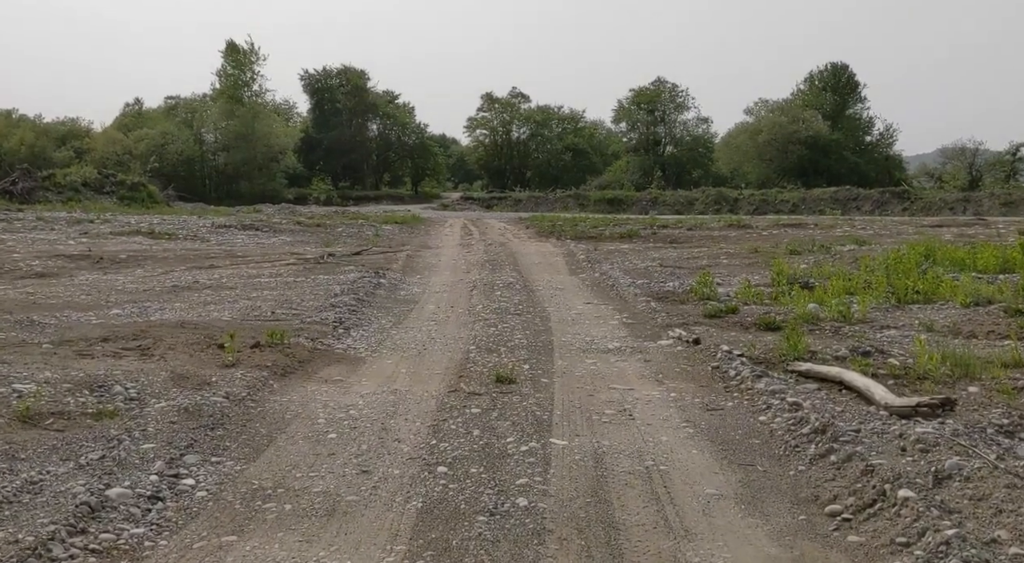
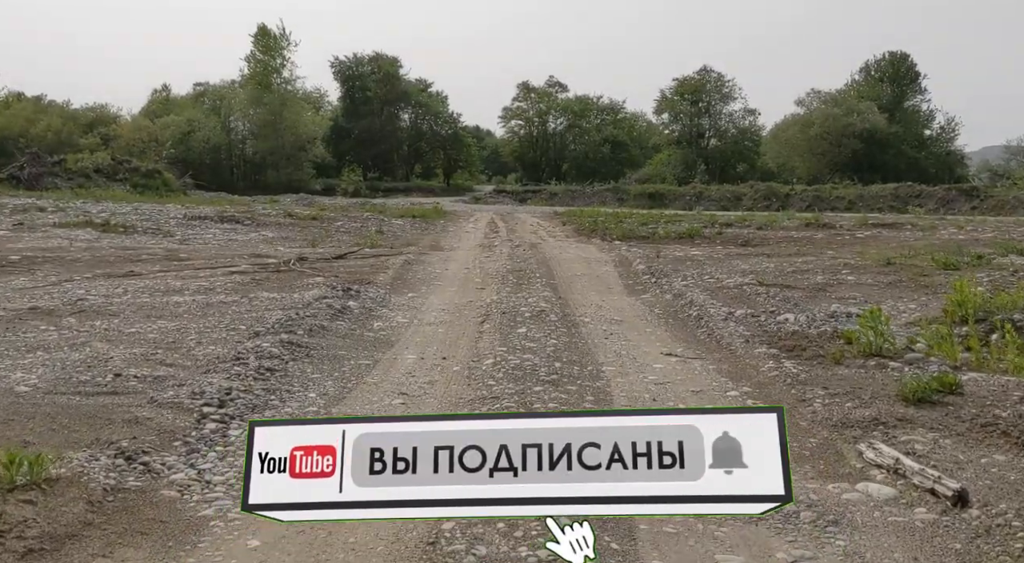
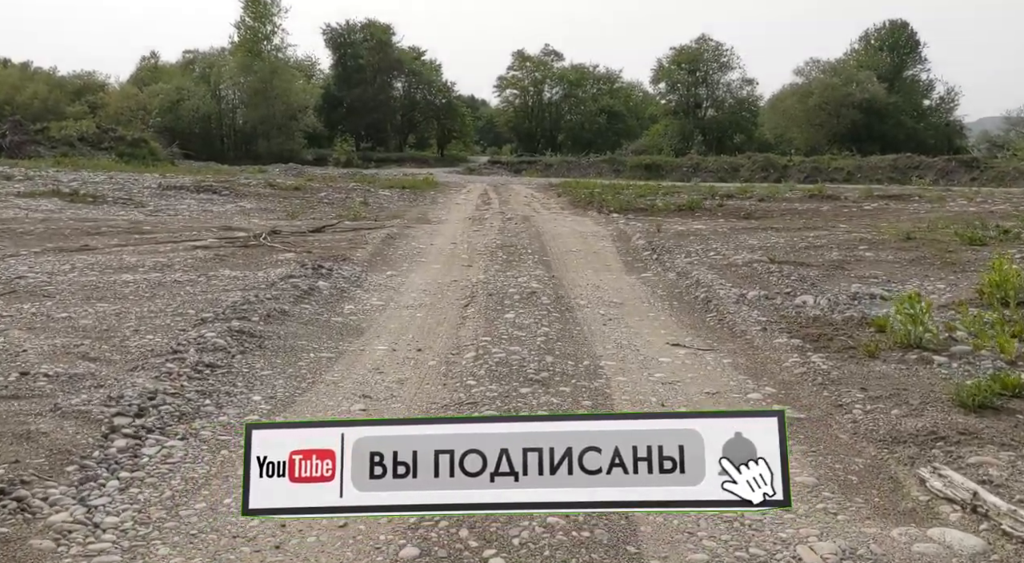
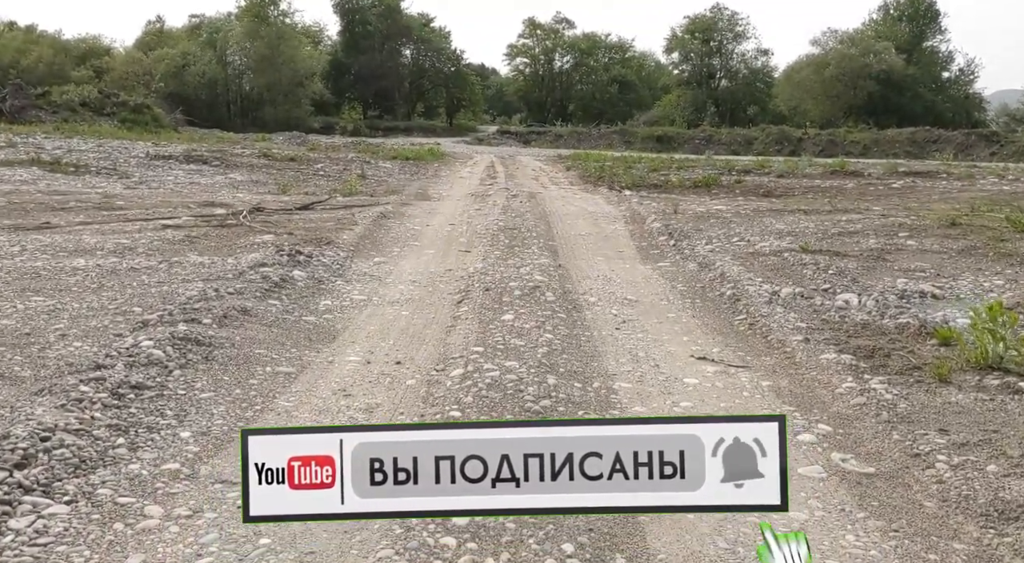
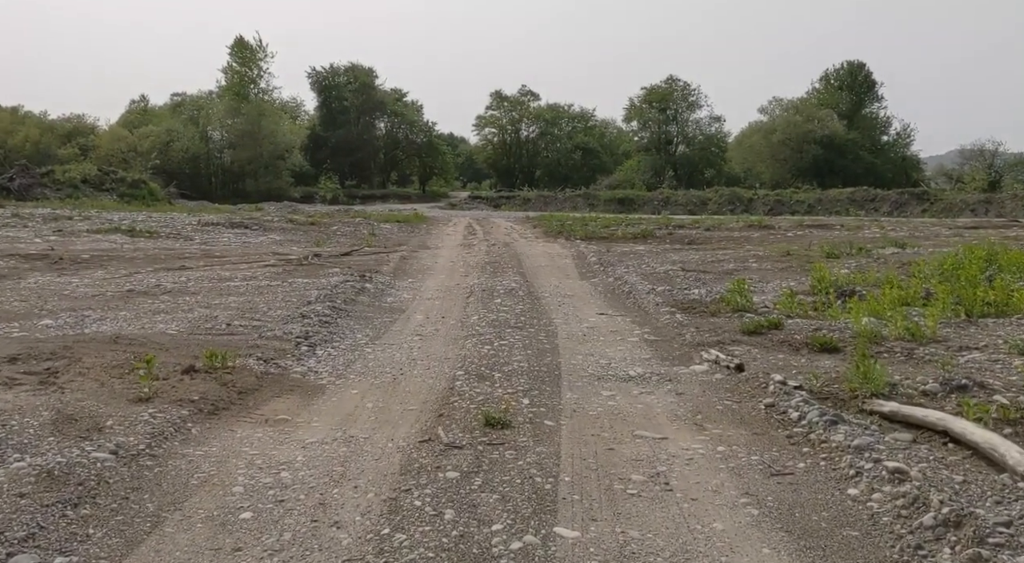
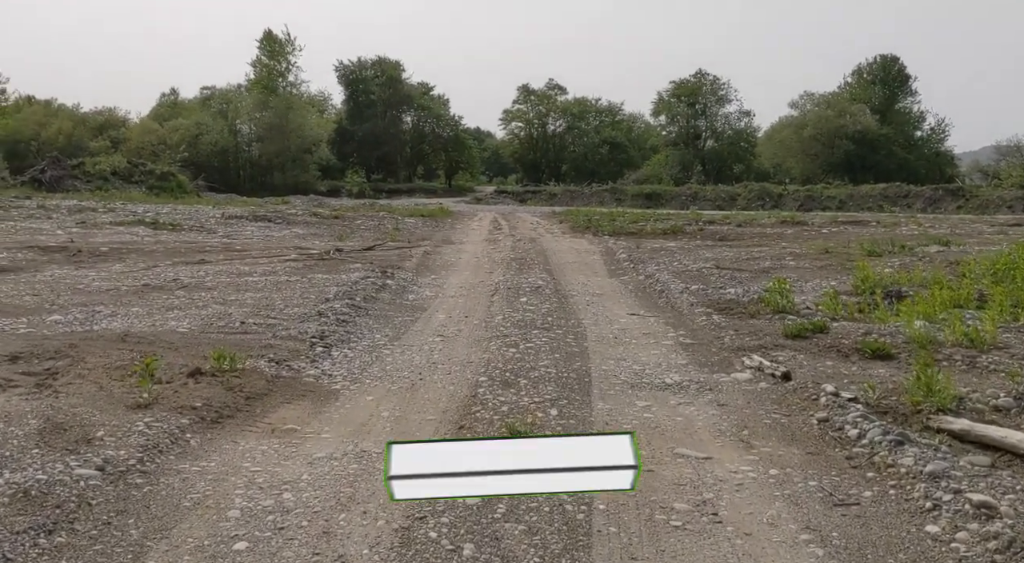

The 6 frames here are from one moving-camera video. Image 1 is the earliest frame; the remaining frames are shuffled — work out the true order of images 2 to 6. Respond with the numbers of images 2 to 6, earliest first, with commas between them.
5, 6, 2, 3, 4
